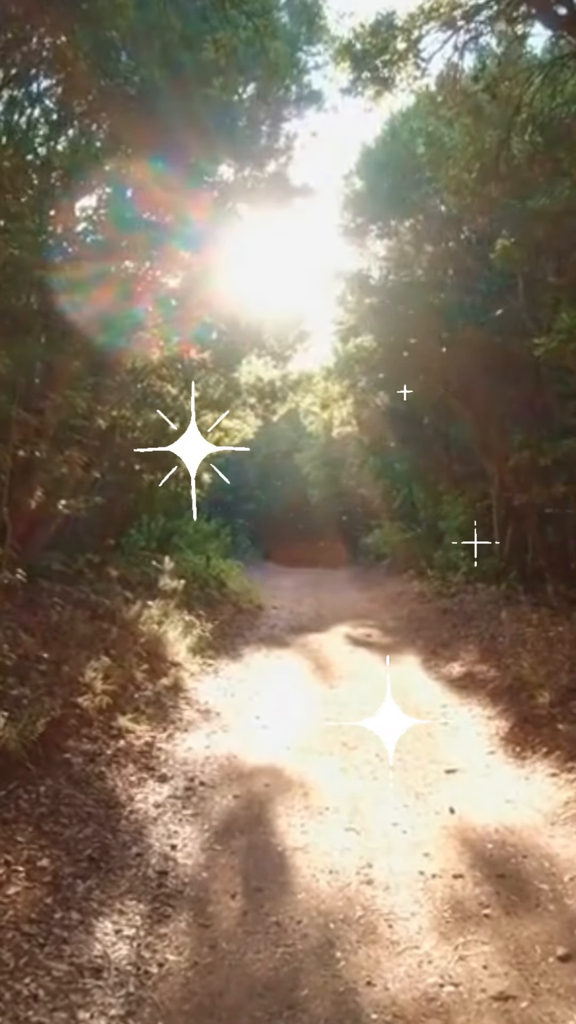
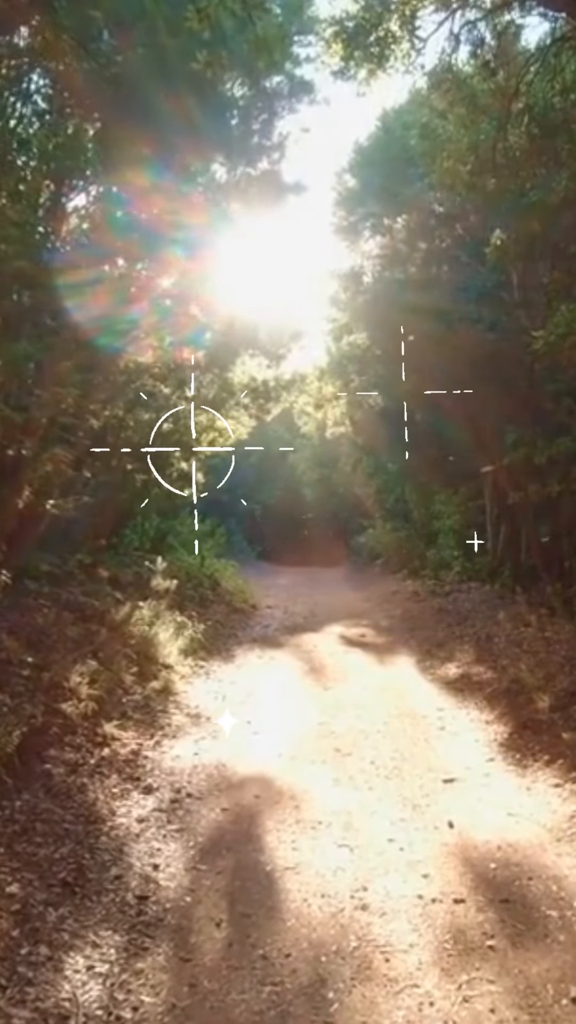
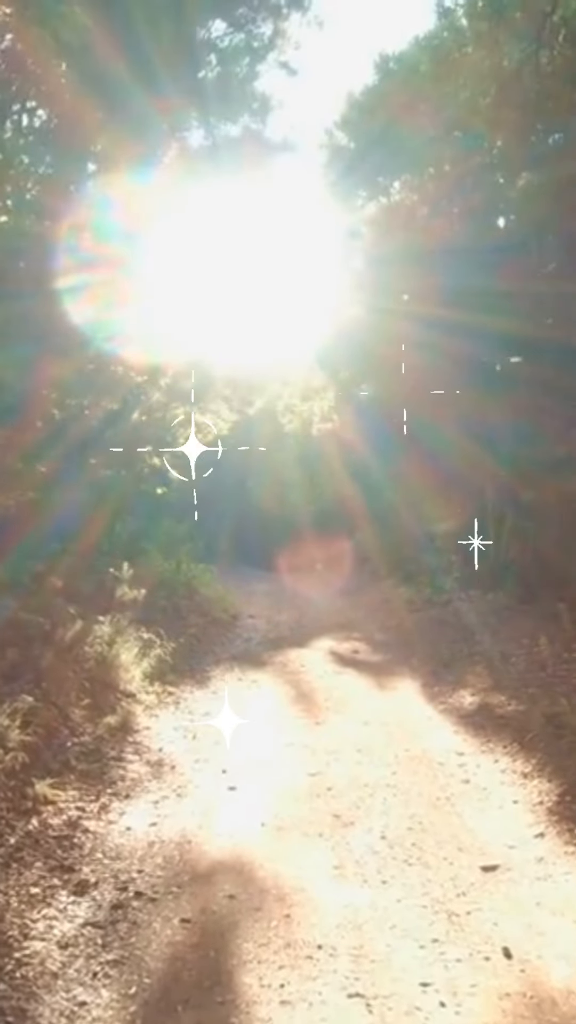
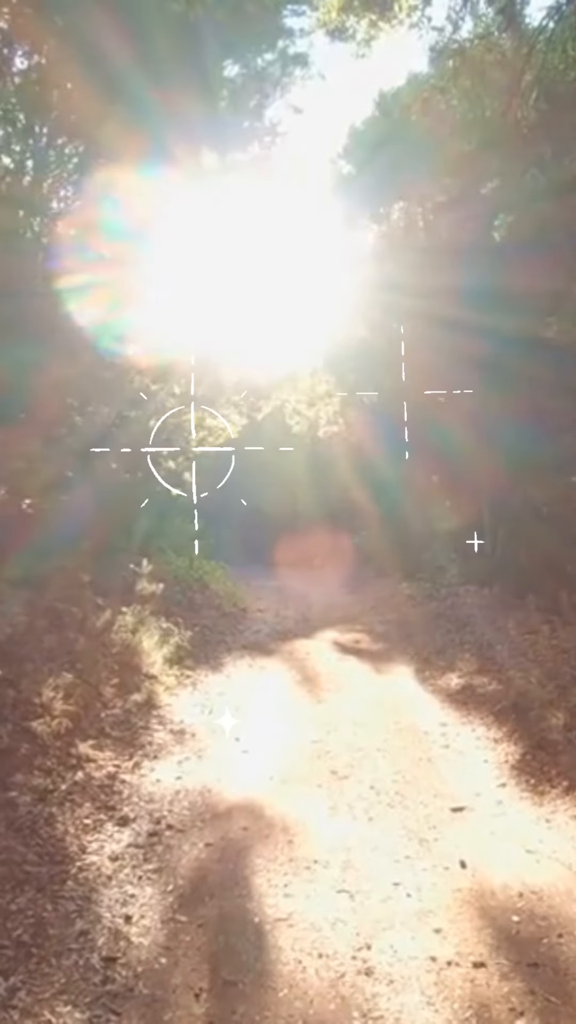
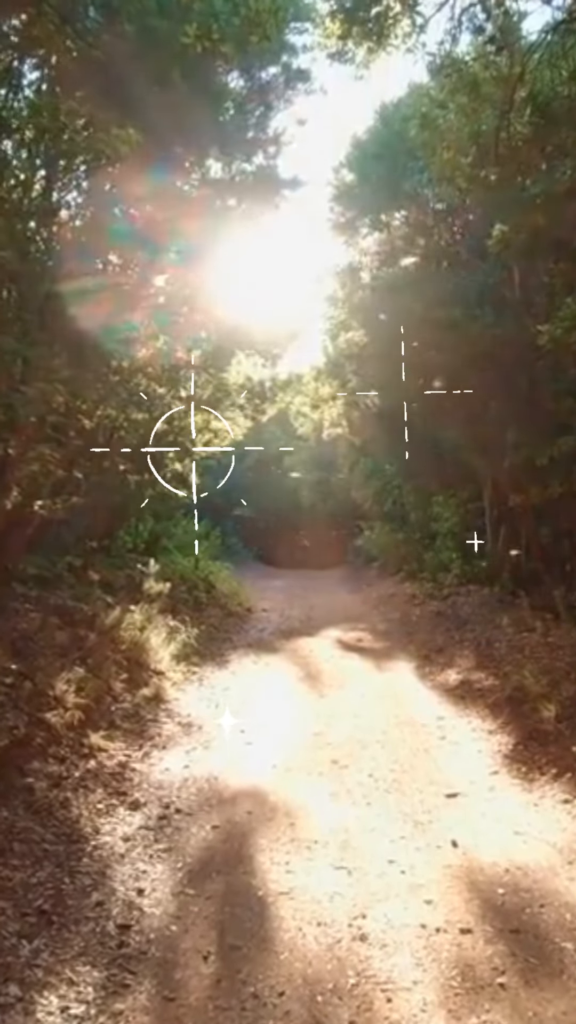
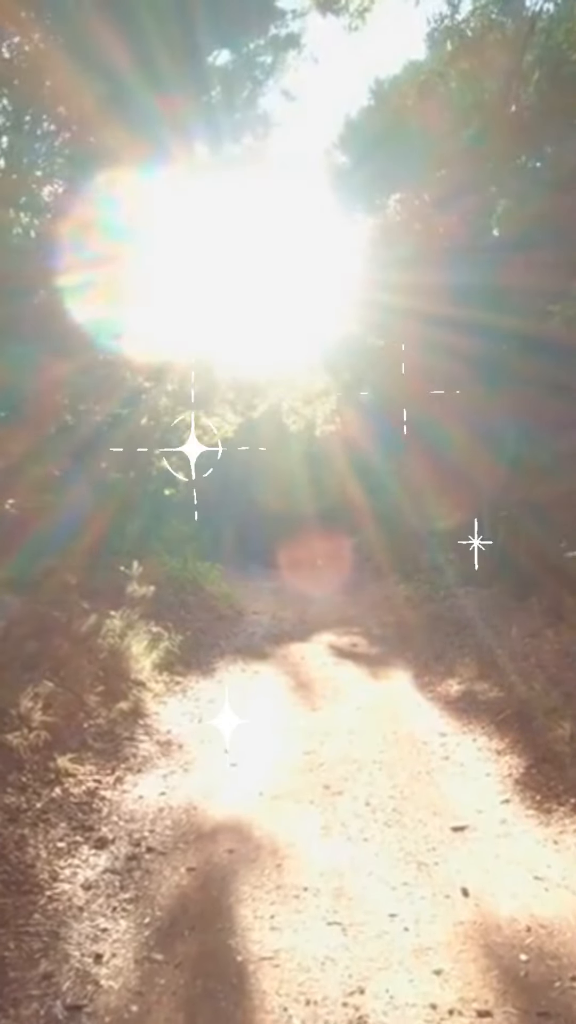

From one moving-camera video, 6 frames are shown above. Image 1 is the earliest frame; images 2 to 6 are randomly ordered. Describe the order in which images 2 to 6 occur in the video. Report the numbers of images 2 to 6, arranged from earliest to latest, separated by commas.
2, 5, 4, 6, 3
